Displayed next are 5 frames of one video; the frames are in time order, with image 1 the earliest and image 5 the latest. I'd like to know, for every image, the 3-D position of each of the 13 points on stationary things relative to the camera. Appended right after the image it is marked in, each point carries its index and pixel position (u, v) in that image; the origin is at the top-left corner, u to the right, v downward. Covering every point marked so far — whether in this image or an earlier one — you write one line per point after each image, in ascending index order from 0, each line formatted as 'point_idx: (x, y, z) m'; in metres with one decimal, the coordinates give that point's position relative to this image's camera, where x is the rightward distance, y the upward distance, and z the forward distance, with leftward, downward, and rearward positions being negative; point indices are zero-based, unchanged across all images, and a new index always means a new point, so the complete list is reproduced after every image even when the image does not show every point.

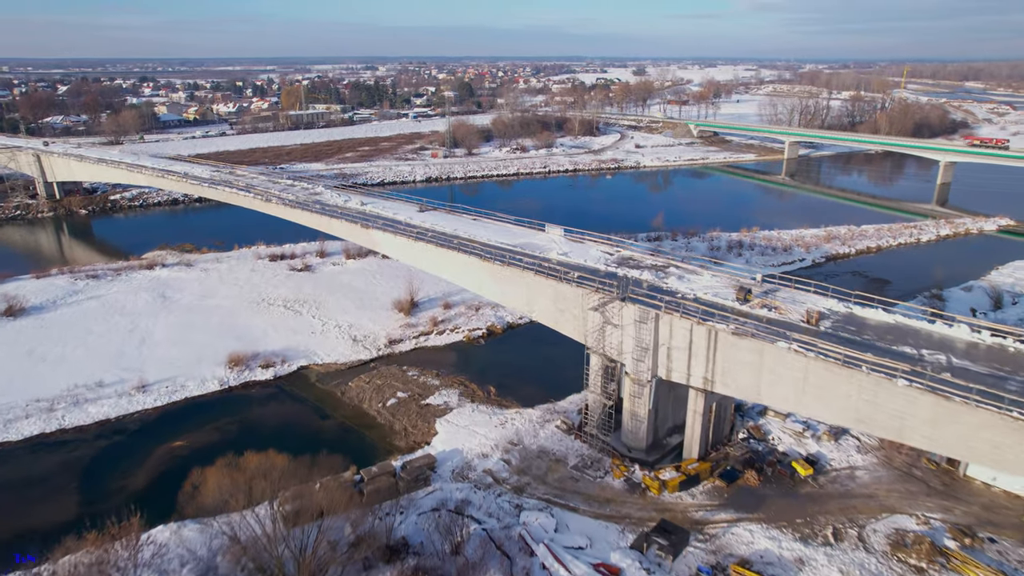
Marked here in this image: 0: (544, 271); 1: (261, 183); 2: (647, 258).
0: (+0.4, +0.2, +7.5) m
1: (-4.8, +2.0, +13.1) m
2: (+1.6, +0.3, +7.9) m
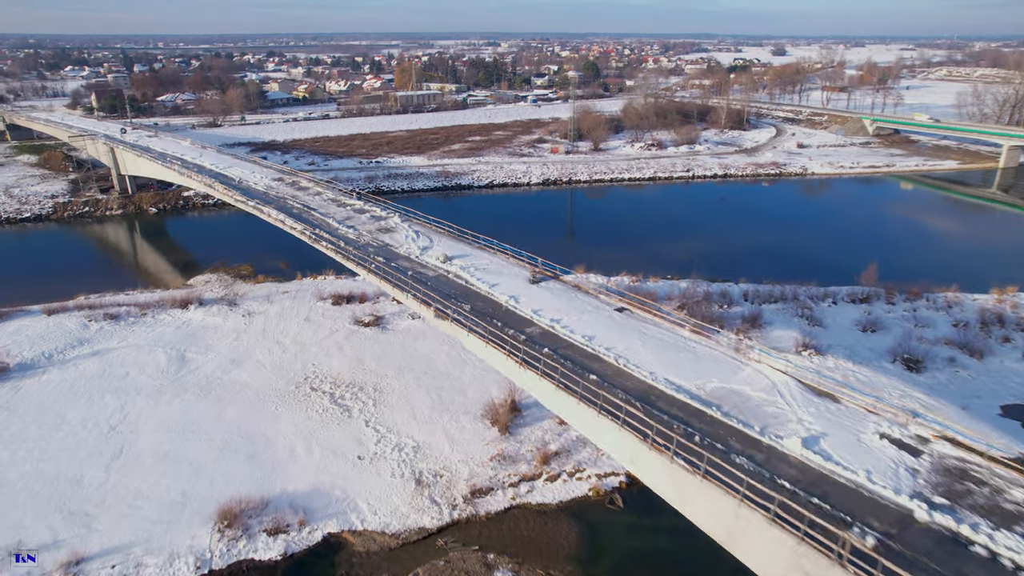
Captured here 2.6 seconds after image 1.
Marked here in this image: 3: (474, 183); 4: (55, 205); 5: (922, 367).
0: (+1.4, -1.1, +3.5) m
1: (-2.7, +1.2, +9.7) m
2: (+2.7, -1.0, +3.7) m
3: (-1.1, +3.0, +19.4) m
4: (-11.4, +2.1, +17.1) m
5: (+5.1, -1.0, +8.6) m
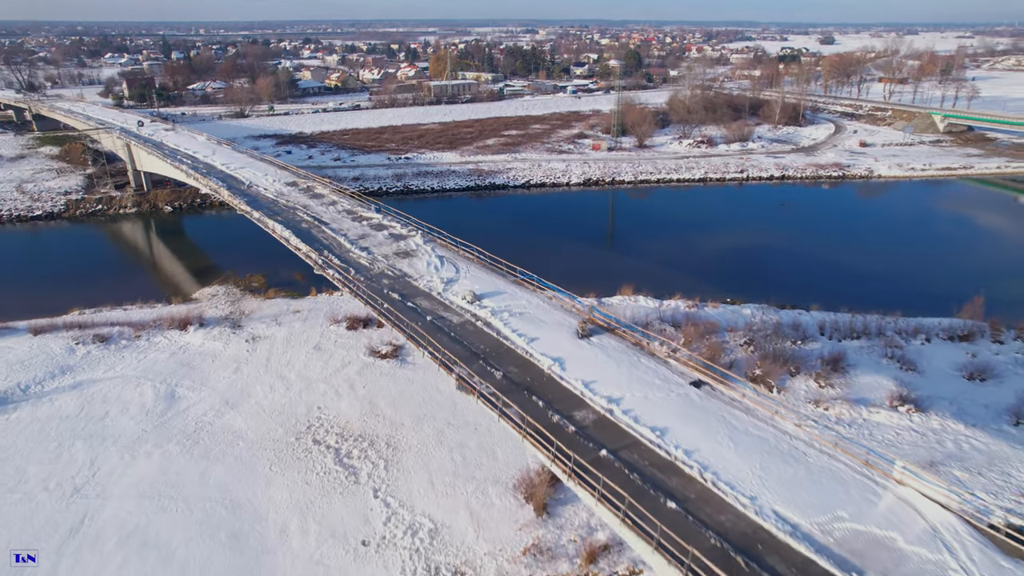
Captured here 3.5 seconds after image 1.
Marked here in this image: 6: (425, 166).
0: (+1.6, -1.6, +2.1) m
1: (-2.2, +0.8, +8.5) m
2: (+2.8, -1.5, +2.3) m
3: (-0.1, +2.8, +18.1) m
4: (-10.5, +2.1, +16.3) m
5: (+5.5, -1.5, +7.0) m
6: (-2.4, +3.4, +19.0) m
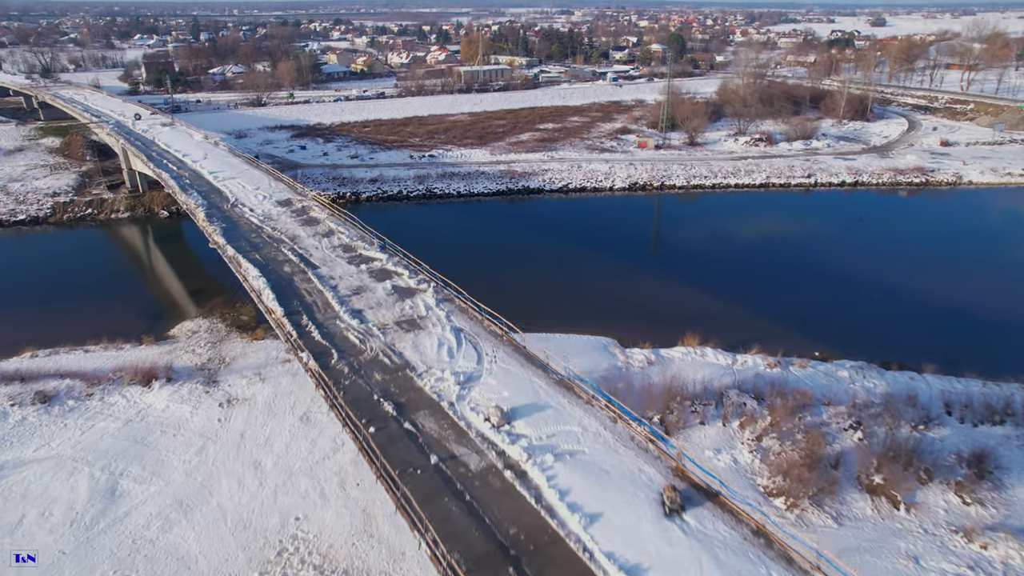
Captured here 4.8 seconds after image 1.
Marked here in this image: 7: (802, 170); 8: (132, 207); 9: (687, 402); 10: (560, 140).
0: (+1.6, -2.4, +0.2) m
1: (-1.8, +0.3, +6.6) m
2: (+2.9, -2.4, +0.3) m
3: (+0.8, +2.4, +16.1) m
4: (-9.8, +1.8, +14.7) m
5: (+5.8, -2.3, +4.9) m
6: (-1.5, +3.1, +17.1) m
7: (+7.3, +3.0, +17.3) m
8: (-8.3, +1.8, +15.1) m
9: (+1.8, -1.2, +7.2) m
10: (+1.4, +4.2, +19.5) m
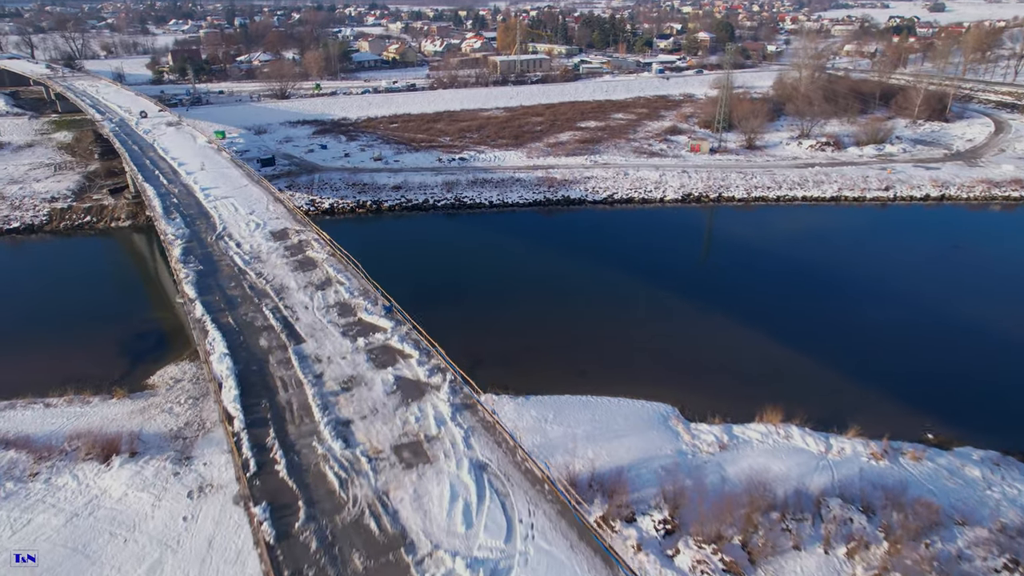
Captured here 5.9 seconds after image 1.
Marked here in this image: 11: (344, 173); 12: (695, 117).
0: (+1.6, -3.2, -1.4) m
1: (-1.5, -0.3, +5.1) m
2: (+2.9, -3.2, -1.4) m
3: (+1.6, +1.9, +14.4) m
4: (-9.0, +1.6, +13.6) m
5: (+6.0, -3.0, +3.1) m
6: (-0.6, +2.7, +15.5) m
7: (+8.2, +2.4, +15.3) m
8: (-7.5, +1.5, +13.8) m
9: (+2.1, -1.8, +5.5) m
10: (+2.4, +3.8, +17.7) m
11: (-3.7, +2.6, +15.1) m
12: (+5.3, +5.0, +19.8) m
